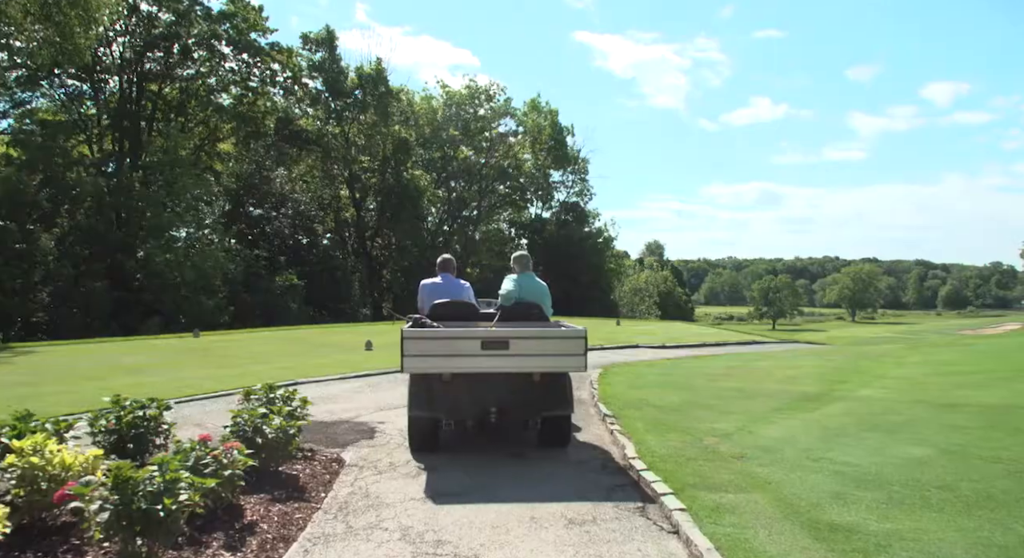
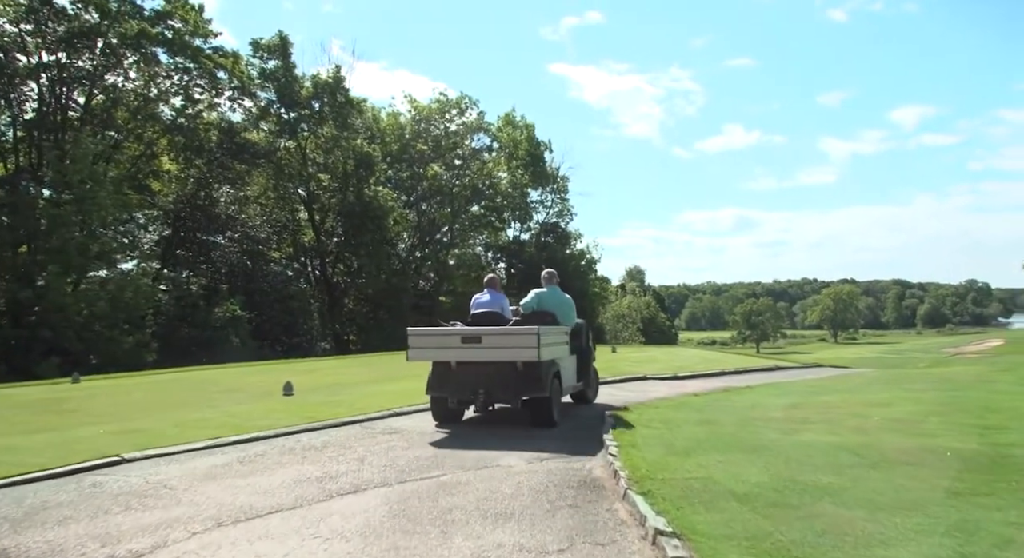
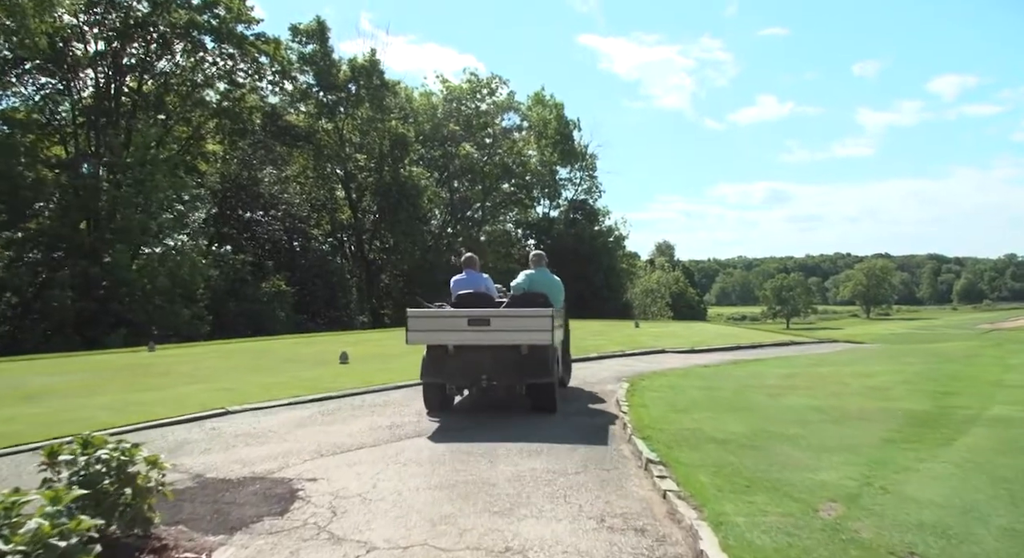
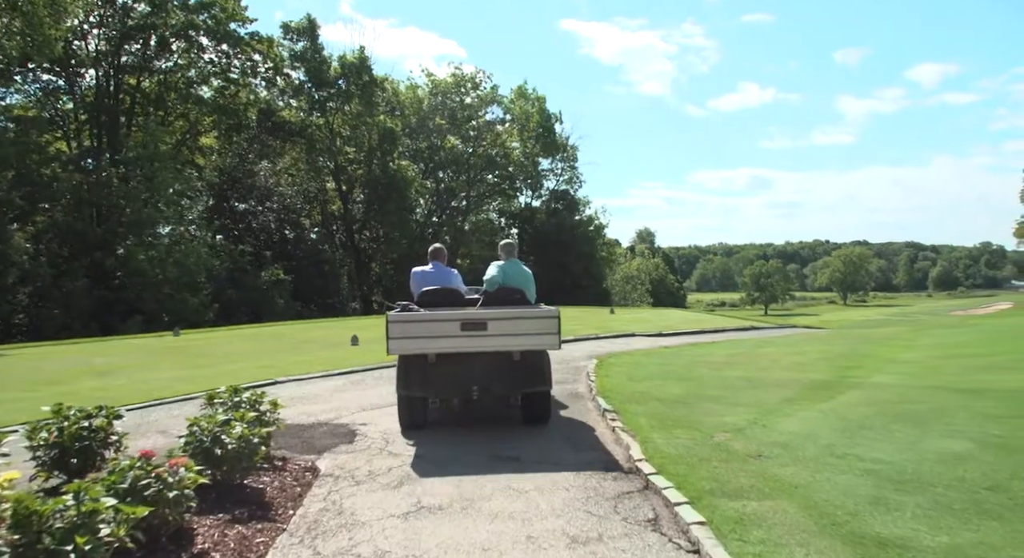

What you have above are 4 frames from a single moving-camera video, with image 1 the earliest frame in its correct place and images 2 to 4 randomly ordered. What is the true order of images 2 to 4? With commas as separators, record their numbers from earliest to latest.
4, 3, 2
